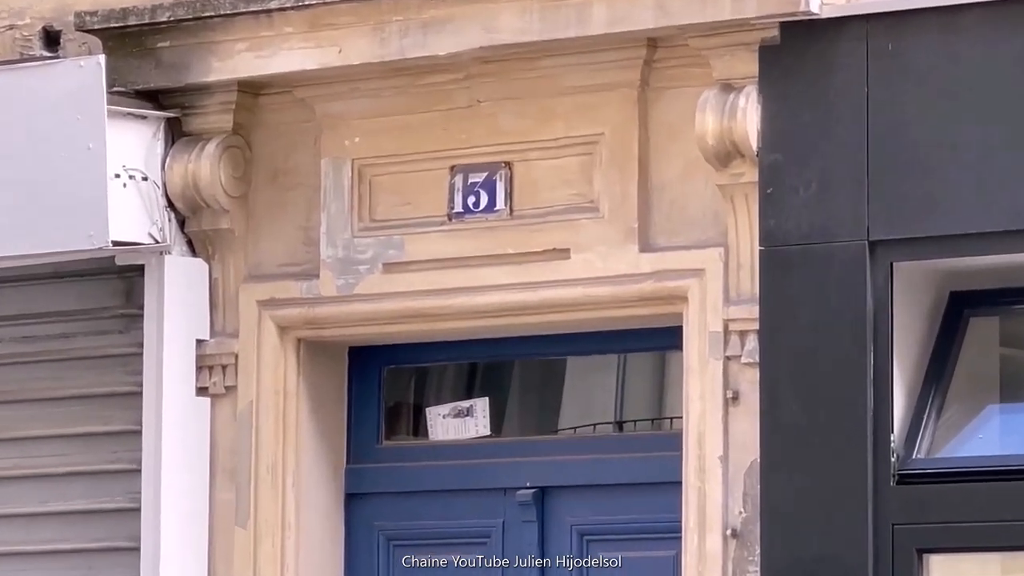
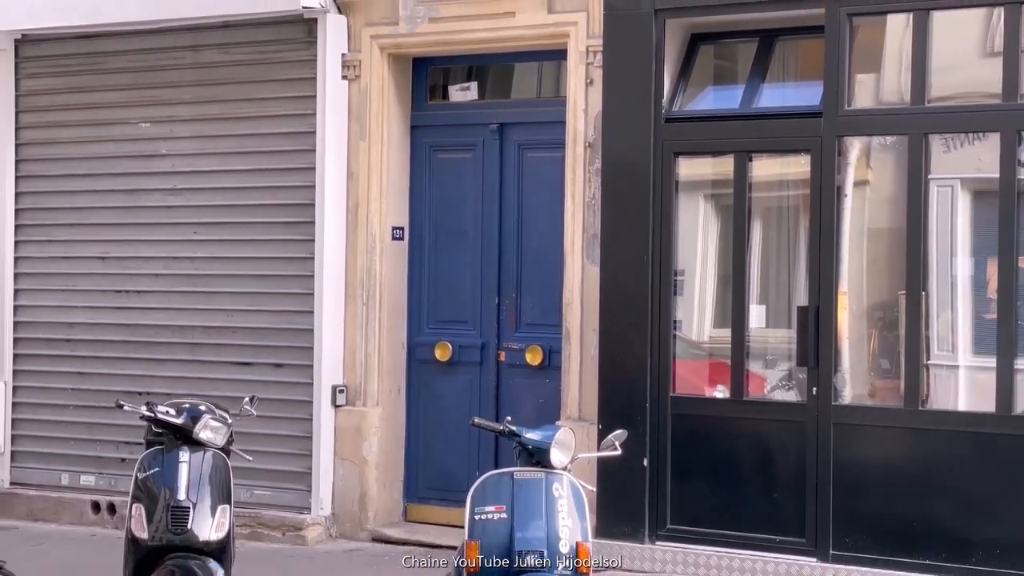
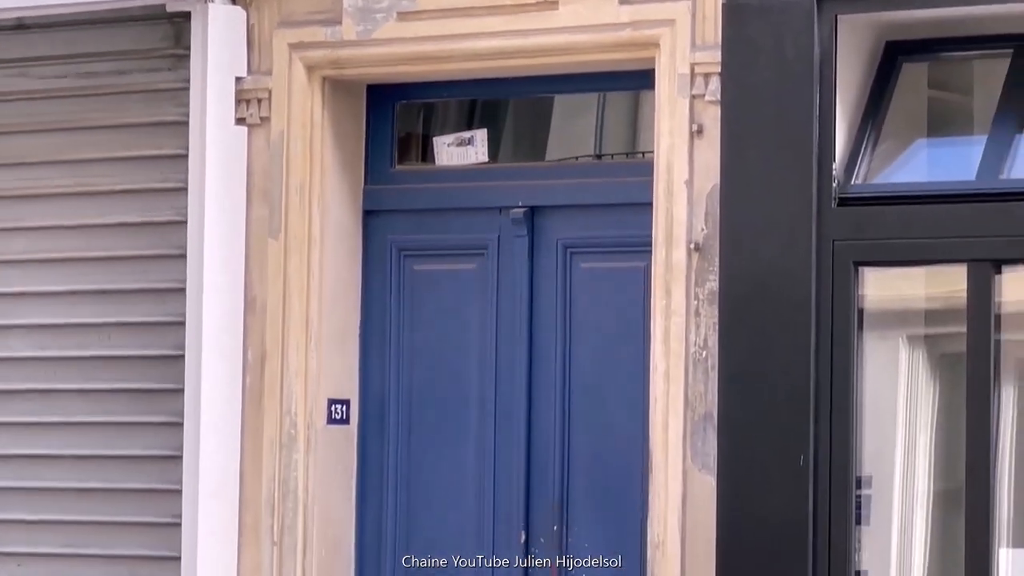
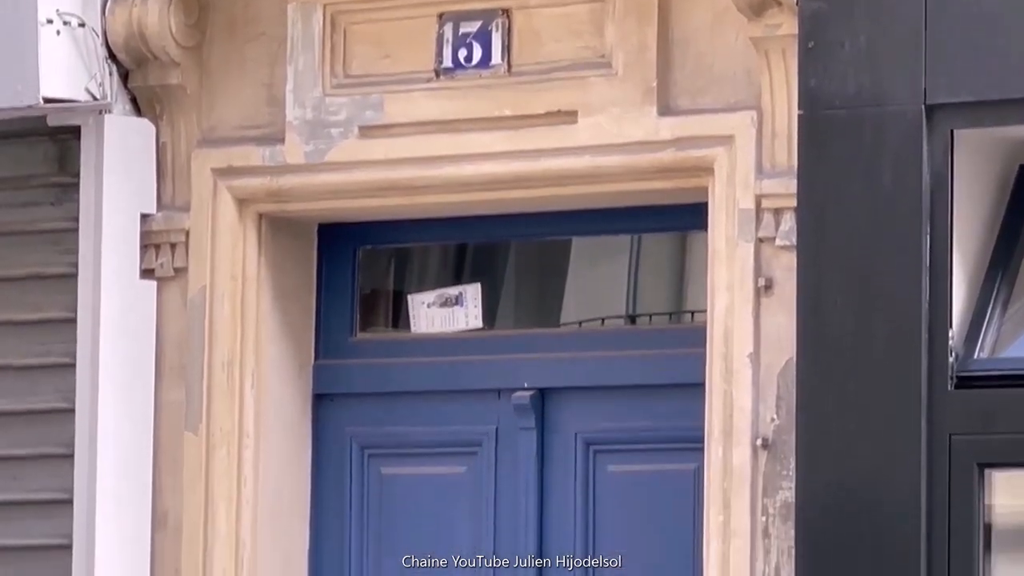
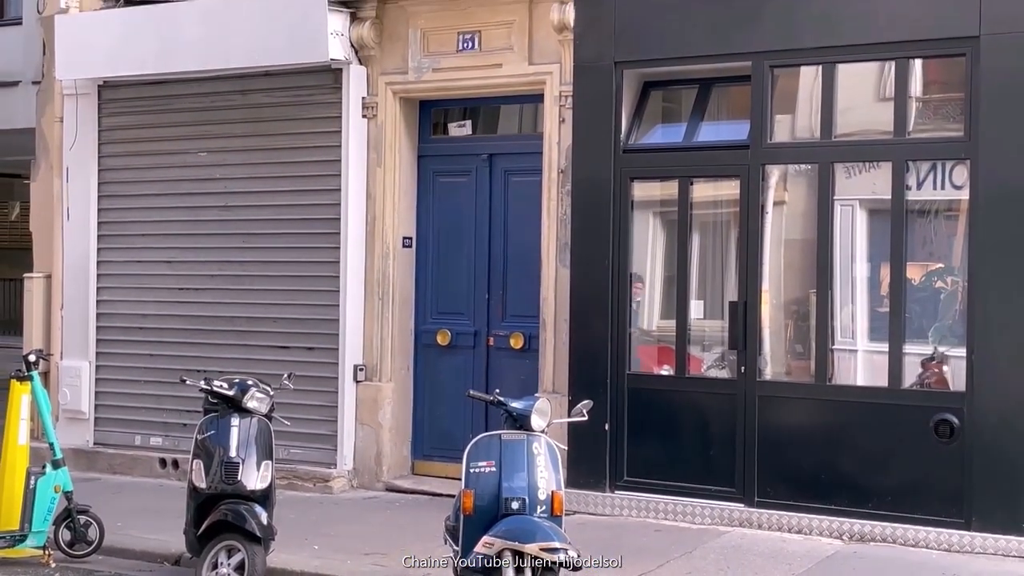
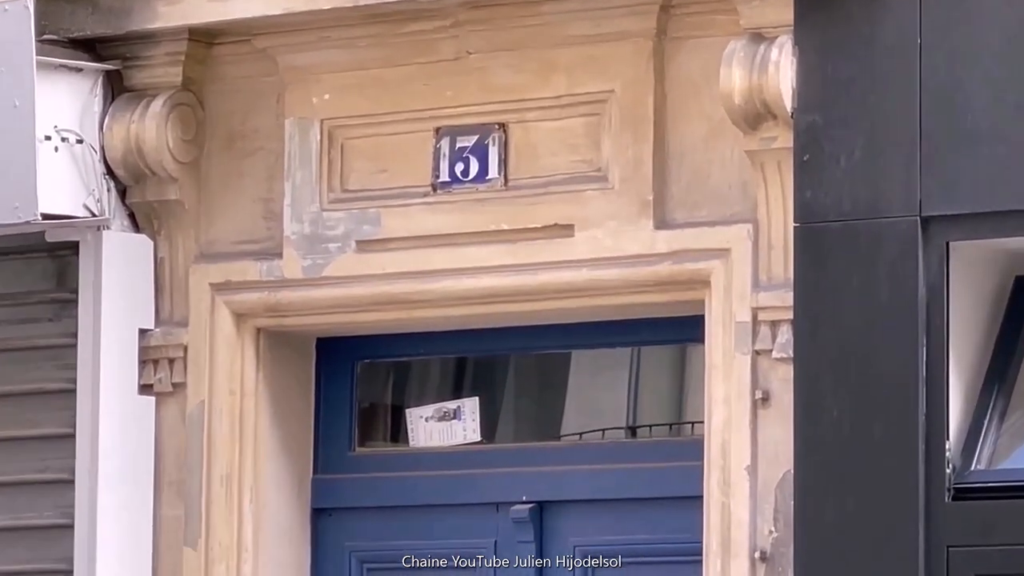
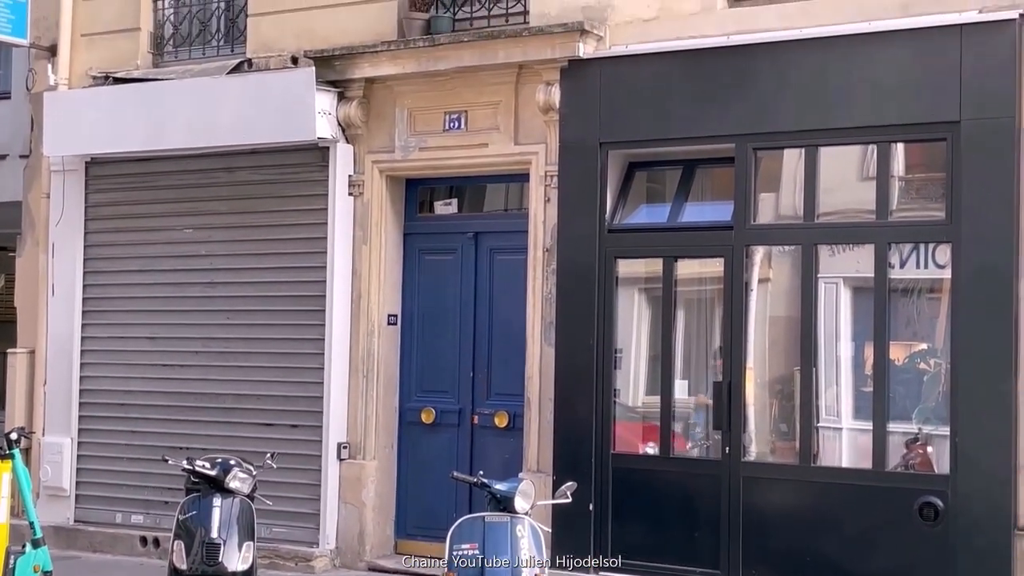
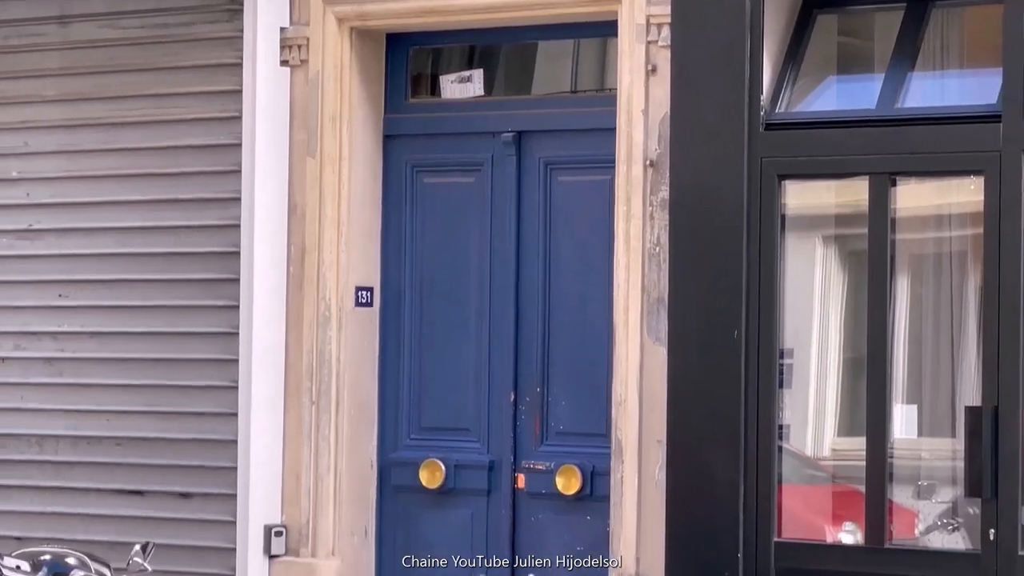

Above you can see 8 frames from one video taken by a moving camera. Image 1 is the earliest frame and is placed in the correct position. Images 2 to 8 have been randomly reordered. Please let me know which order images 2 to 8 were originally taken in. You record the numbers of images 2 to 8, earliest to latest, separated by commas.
6, 4, 3, 8, 2, 5, 7
